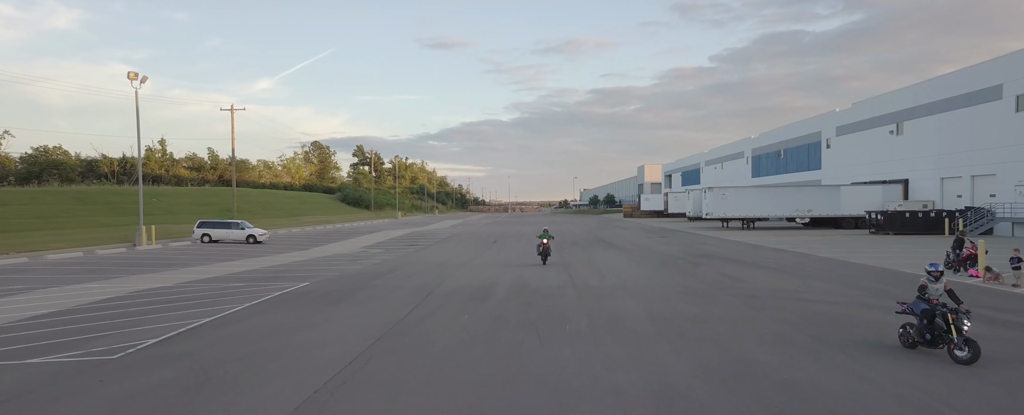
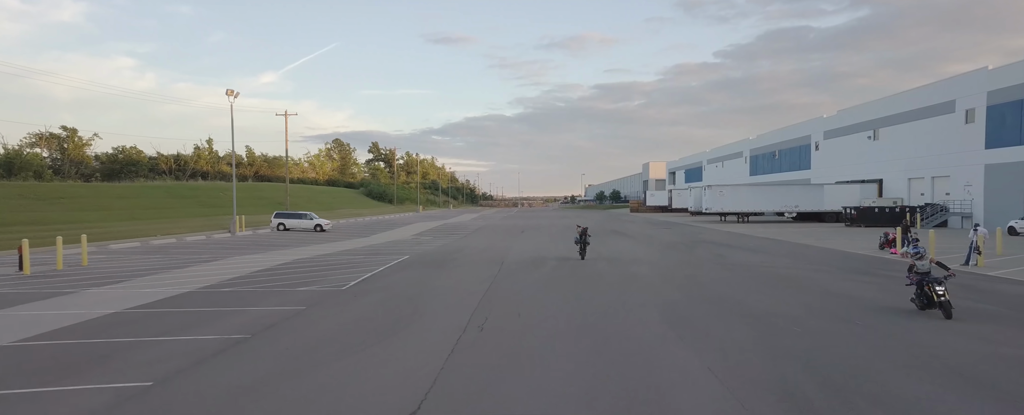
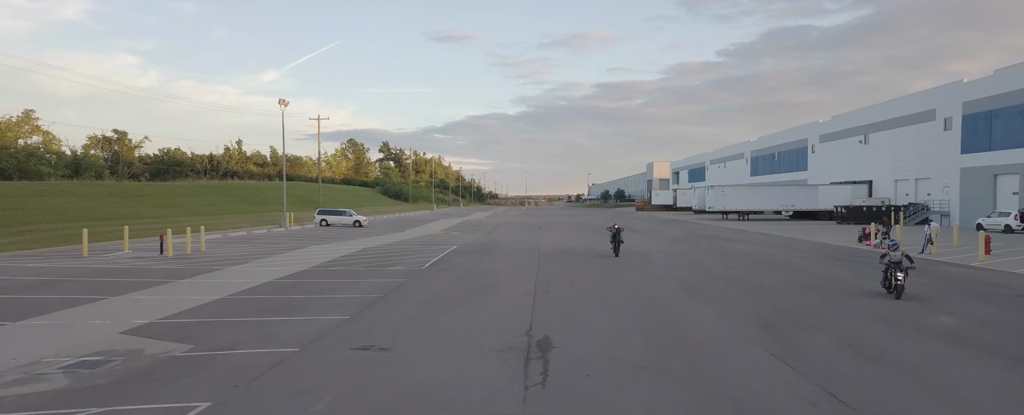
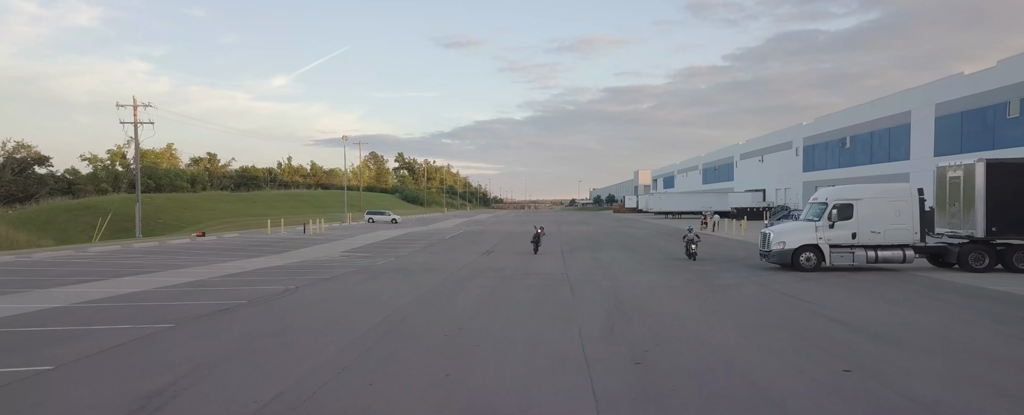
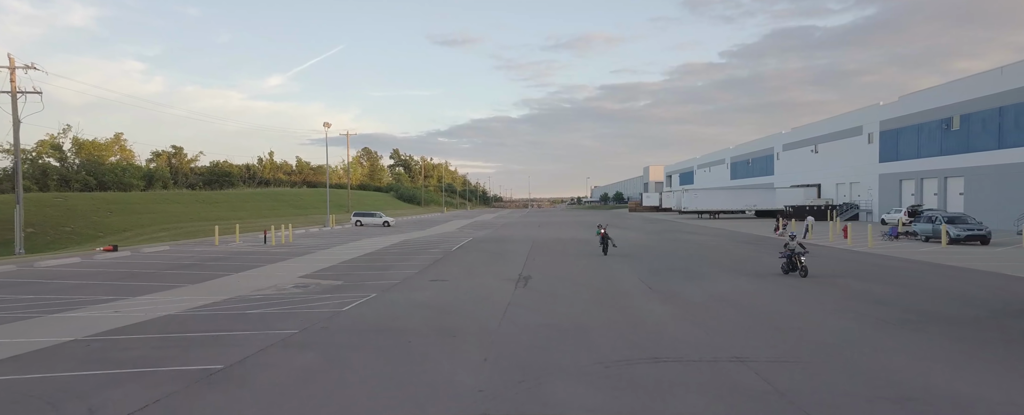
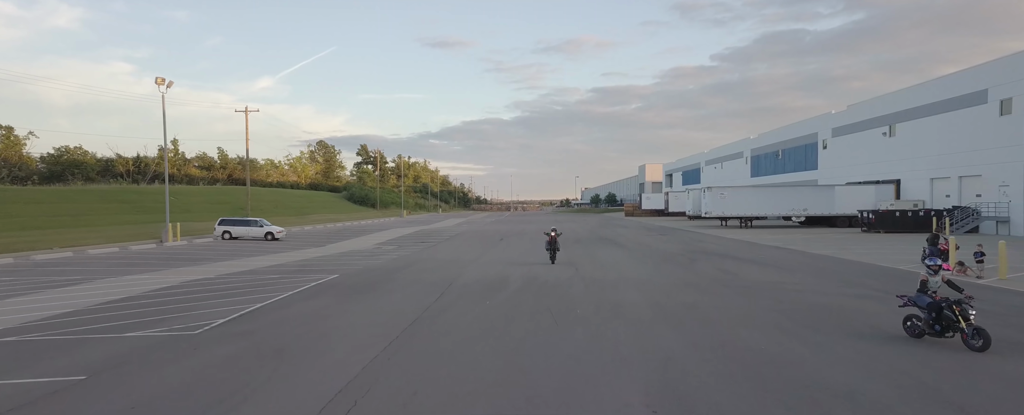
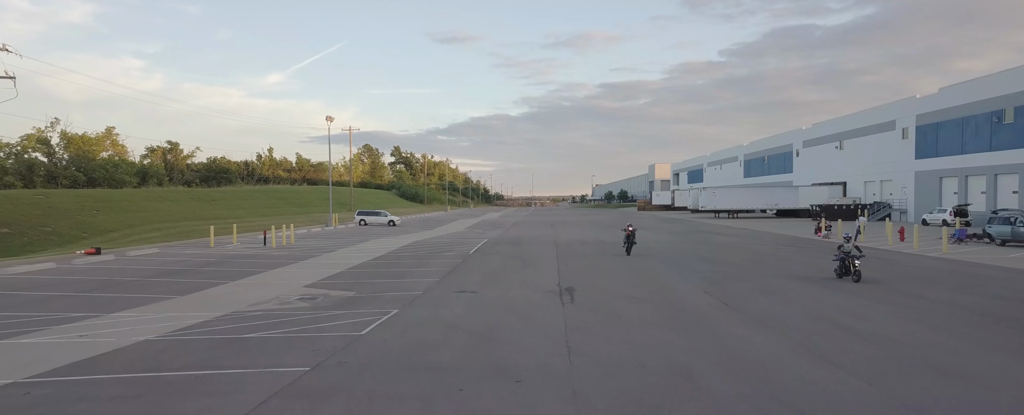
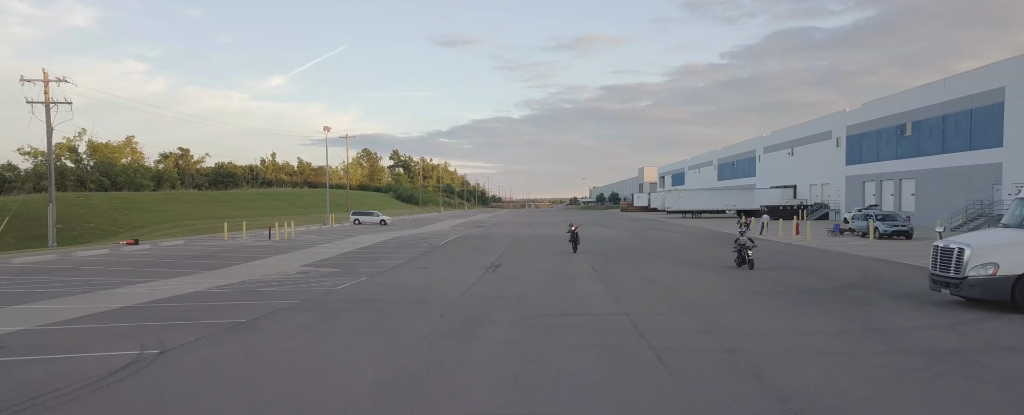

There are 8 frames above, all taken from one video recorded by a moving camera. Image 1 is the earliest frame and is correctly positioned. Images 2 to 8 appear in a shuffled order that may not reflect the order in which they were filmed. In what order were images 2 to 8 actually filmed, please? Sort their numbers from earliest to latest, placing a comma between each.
6, 2, 3, 7, 5, 8, 4
